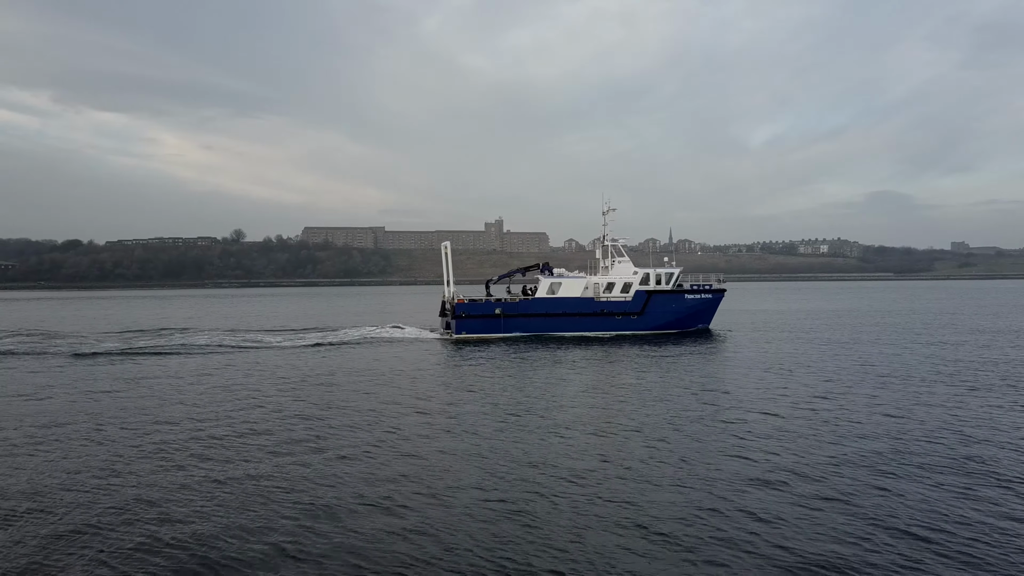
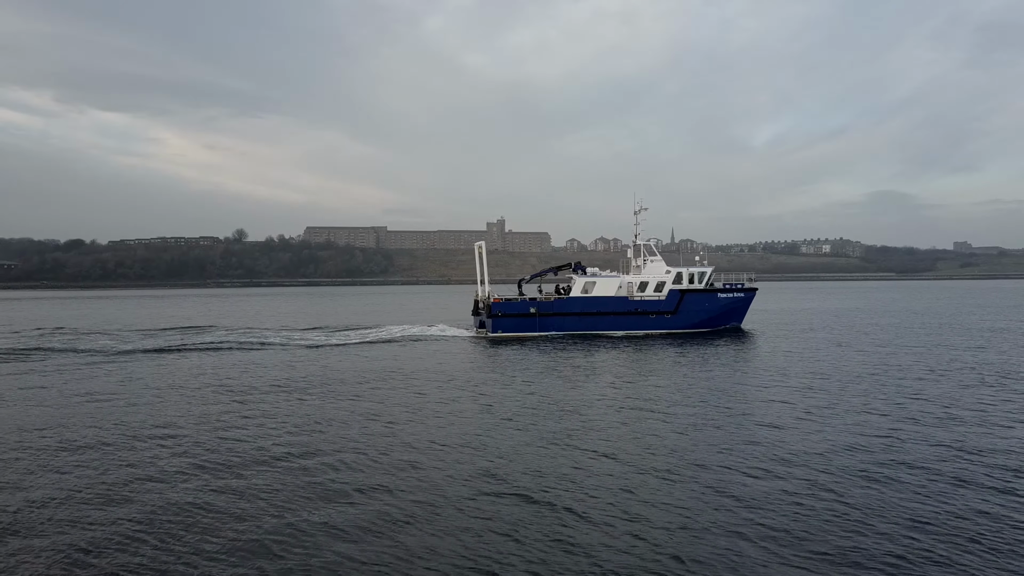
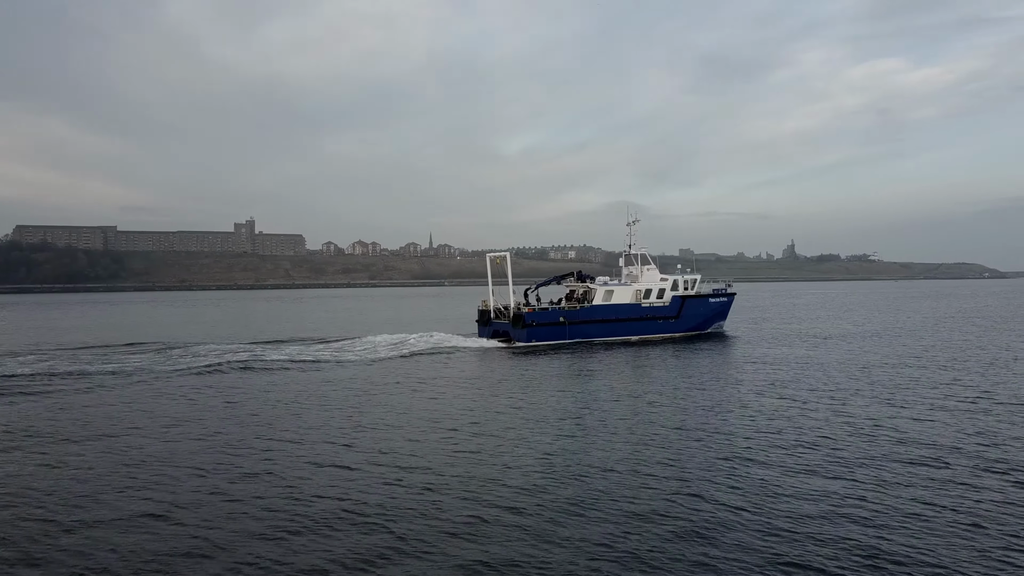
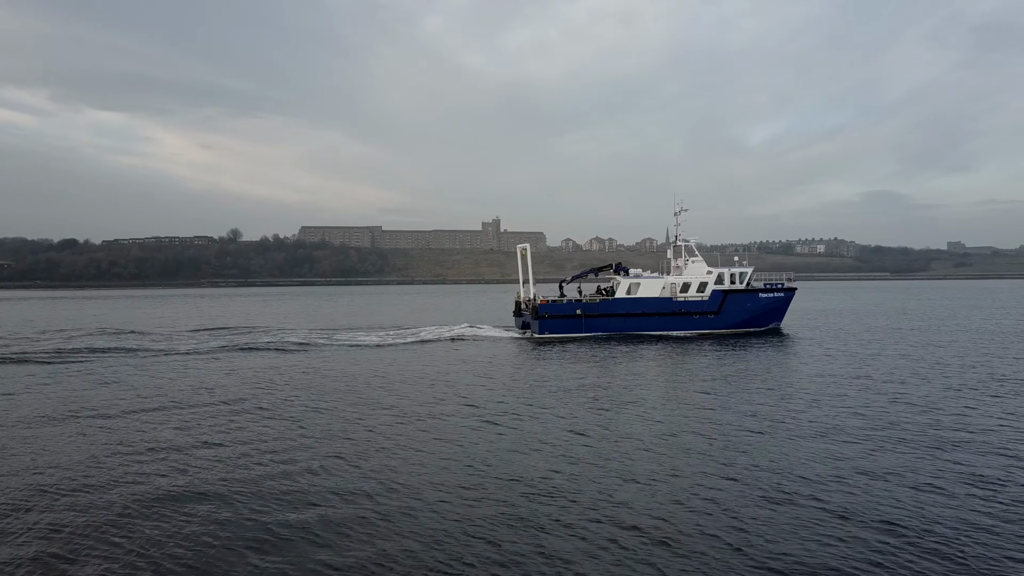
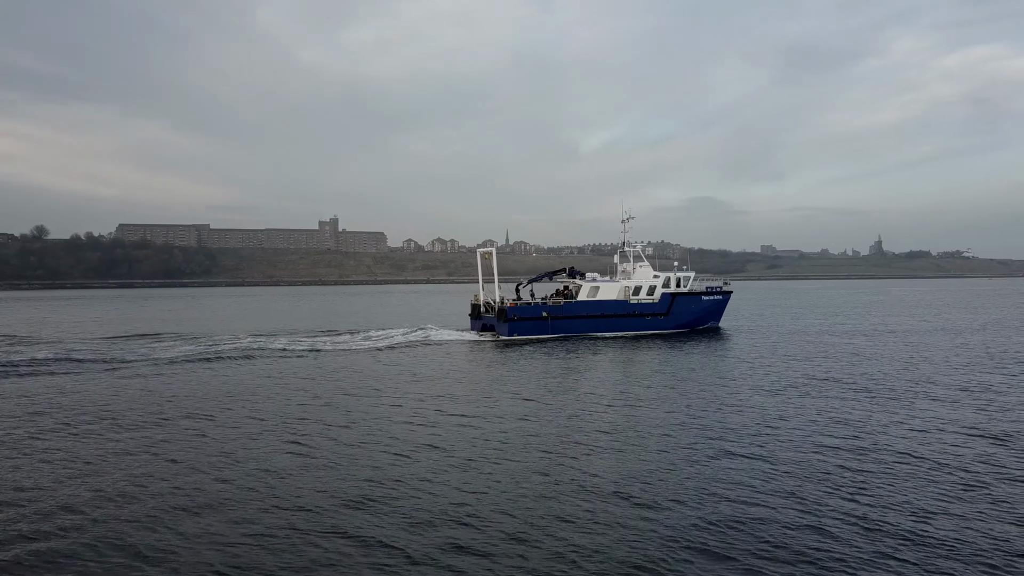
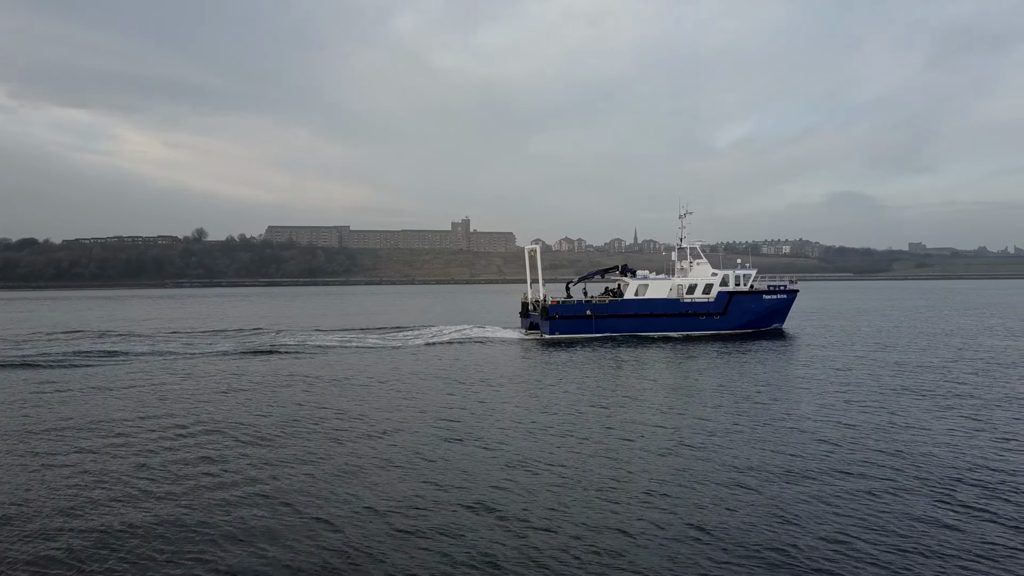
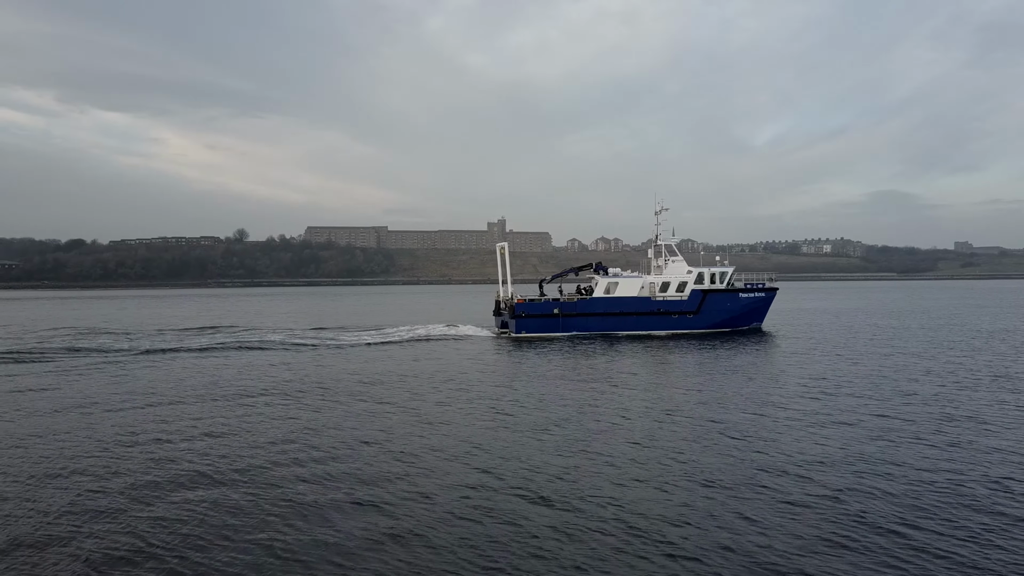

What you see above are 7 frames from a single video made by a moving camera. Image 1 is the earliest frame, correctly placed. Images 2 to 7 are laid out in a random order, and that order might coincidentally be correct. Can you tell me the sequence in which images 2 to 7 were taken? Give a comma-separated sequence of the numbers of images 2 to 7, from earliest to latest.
2, 7, 4, 6, 5, 3
